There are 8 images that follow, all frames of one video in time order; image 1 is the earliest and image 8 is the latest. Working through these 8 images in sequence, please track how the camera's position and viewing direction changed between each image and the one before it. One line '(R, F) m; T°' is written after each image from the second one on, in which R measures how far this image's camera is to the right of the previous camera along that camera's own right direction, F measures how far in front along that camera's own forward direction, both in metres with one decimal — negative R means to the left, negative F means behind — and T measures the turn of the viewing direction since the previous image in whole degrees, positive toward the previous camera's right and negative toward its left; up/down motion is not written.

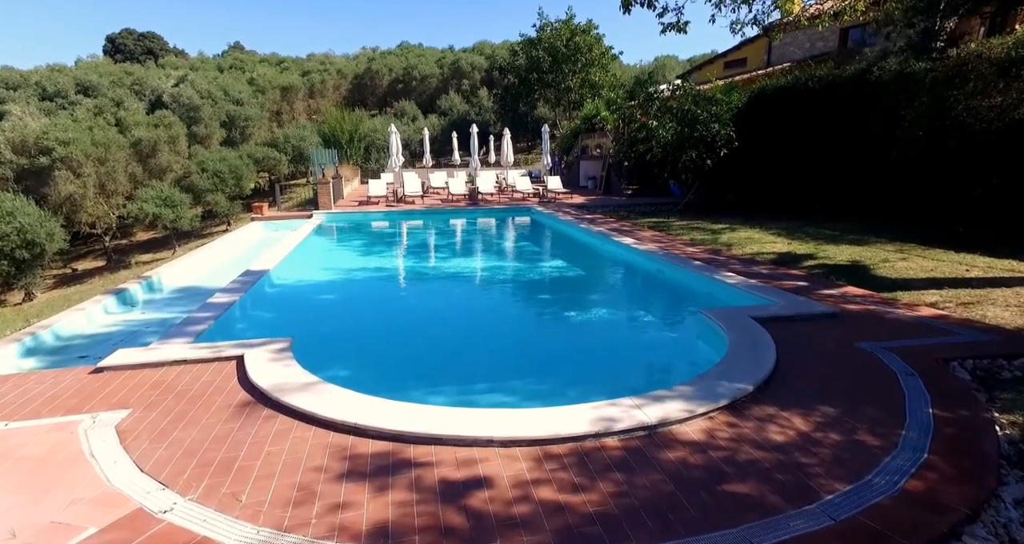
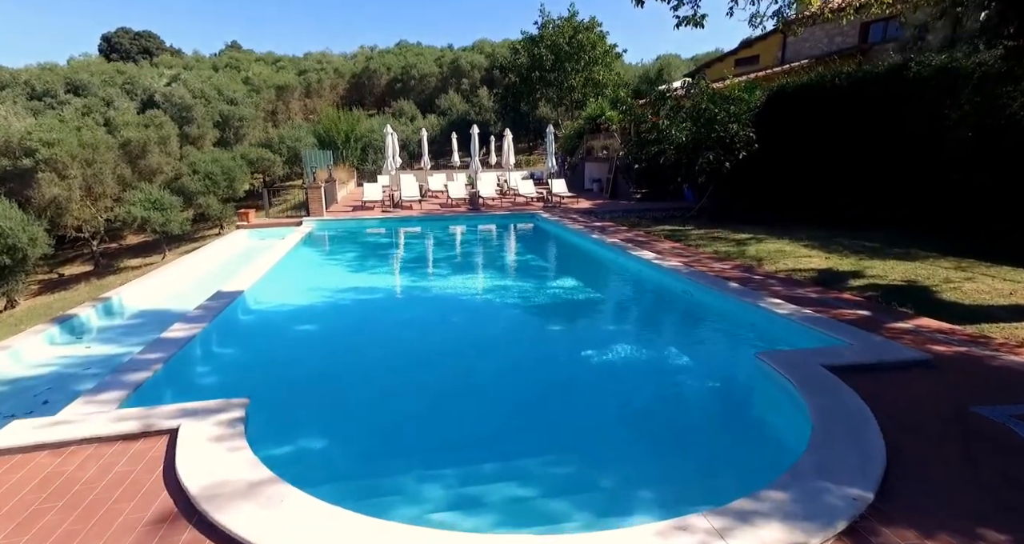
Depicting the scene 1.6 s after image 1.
(-0.1, +1.0) m; 0°
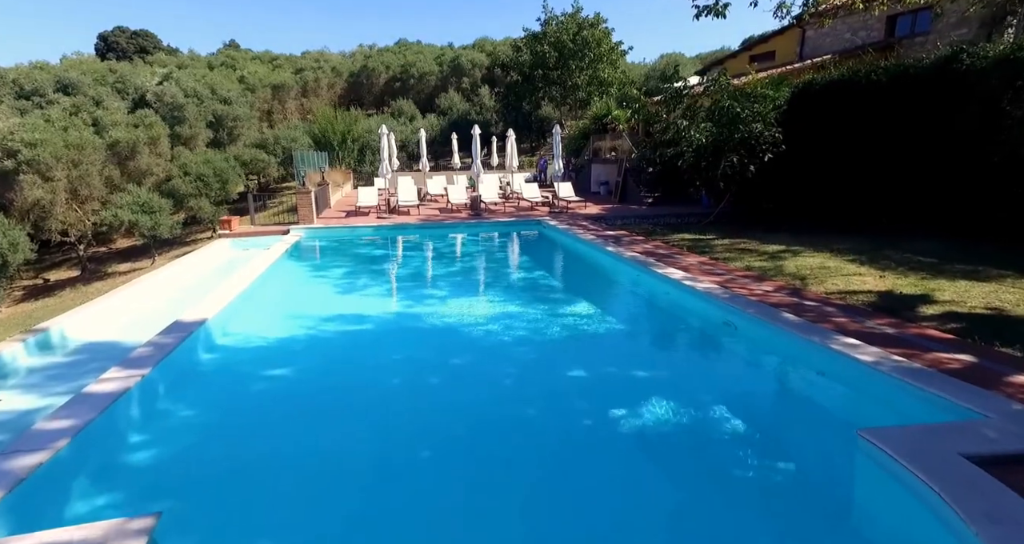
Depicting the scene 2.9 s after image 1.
(-0.1, +1.1) m; 0°
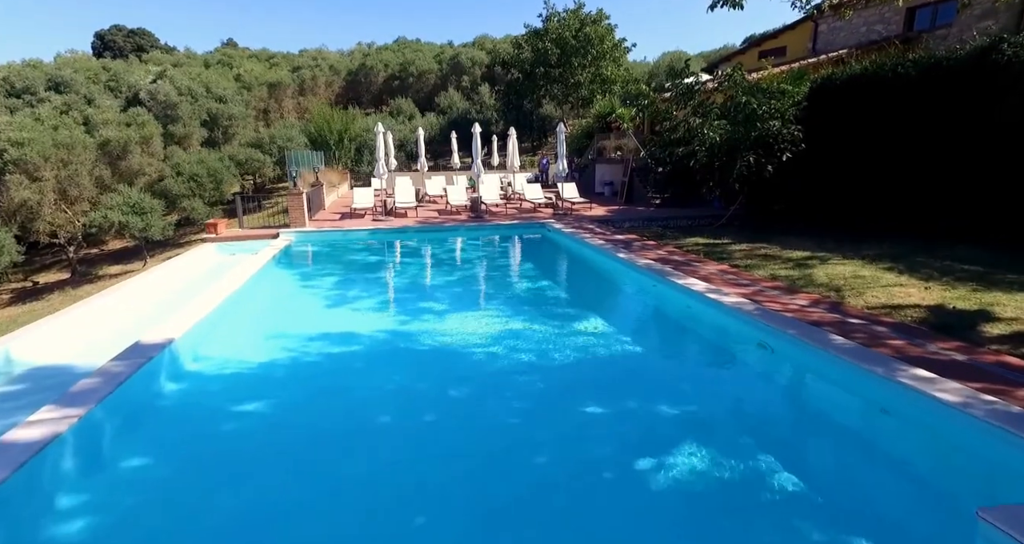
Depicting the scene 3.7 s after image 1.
(-0.1, +0.7) m; 0°
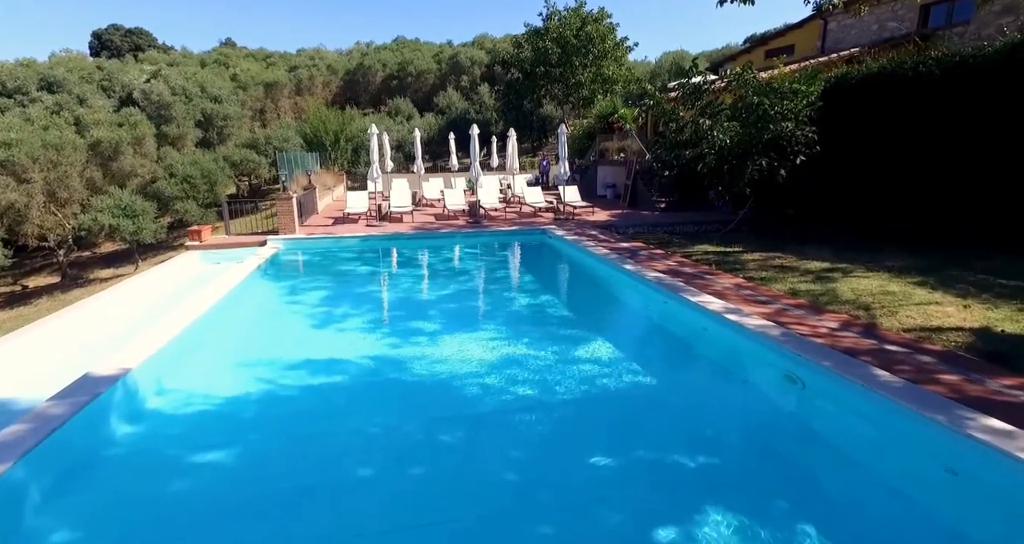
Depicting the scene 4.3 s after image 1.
(0.0, +0.6) m; 0°
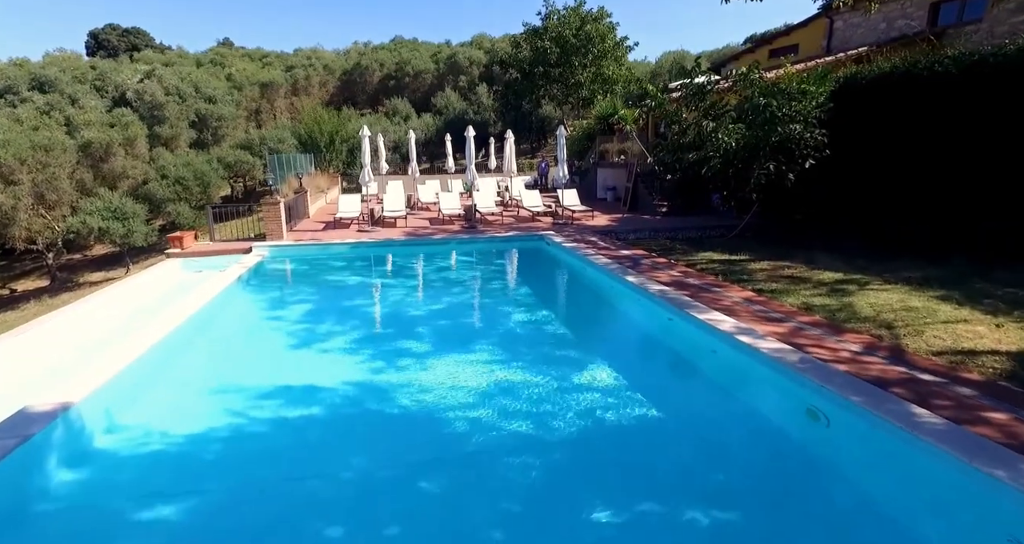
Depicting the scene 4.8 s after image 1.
(+0.1, +0.5) m; 0°
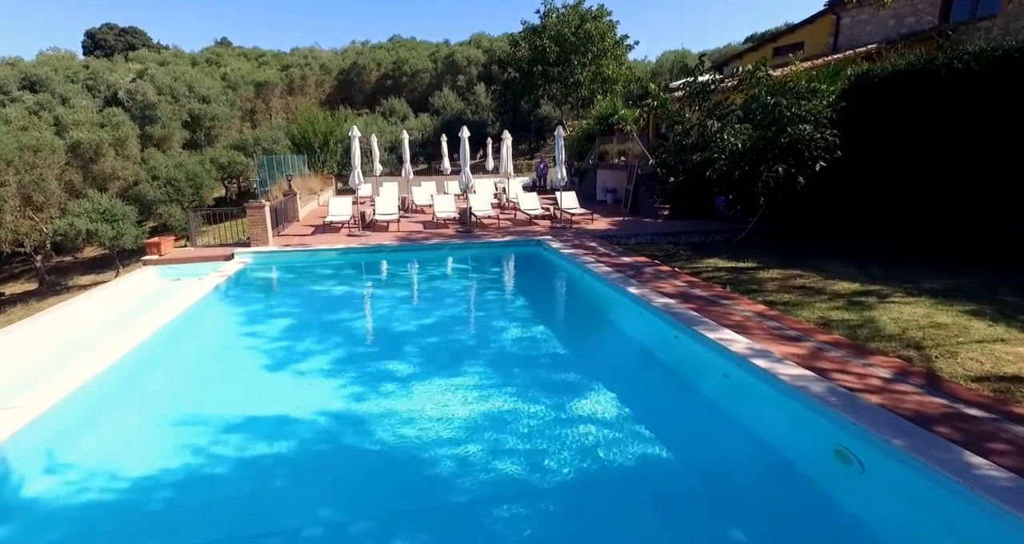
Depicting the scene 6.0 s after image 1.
(+0.1, +0.5) m; 0°
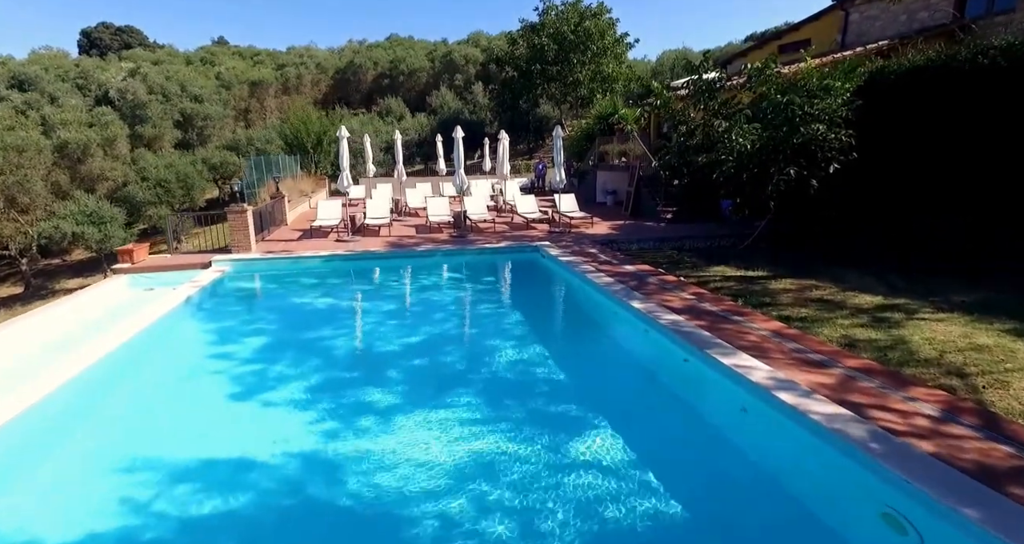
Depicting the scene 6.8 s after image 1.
(+0.1, +0.6) m; 0°
